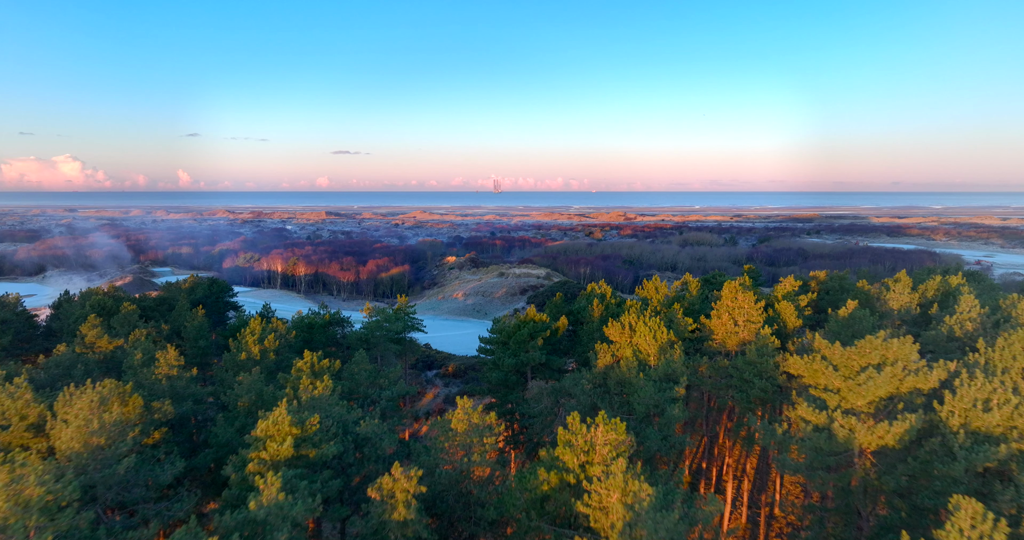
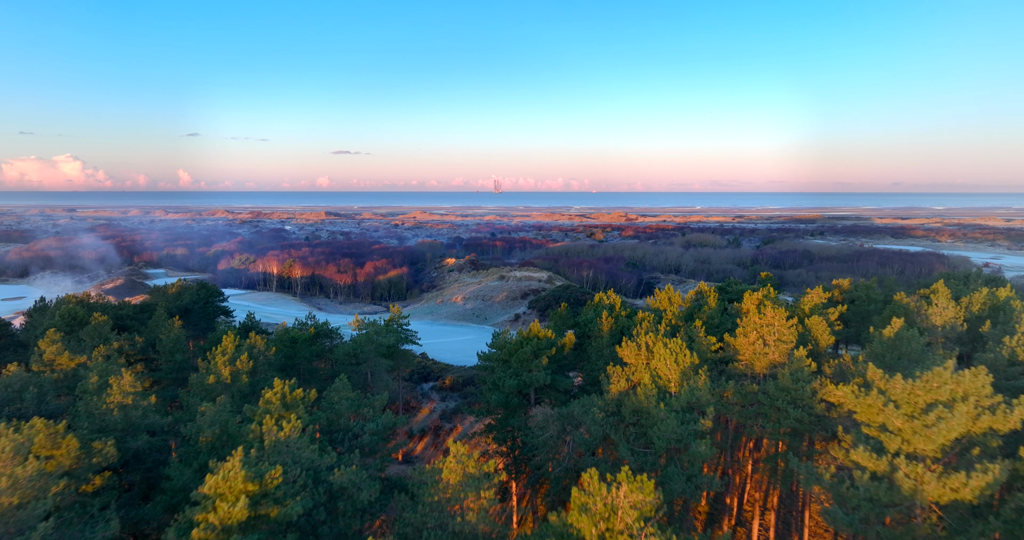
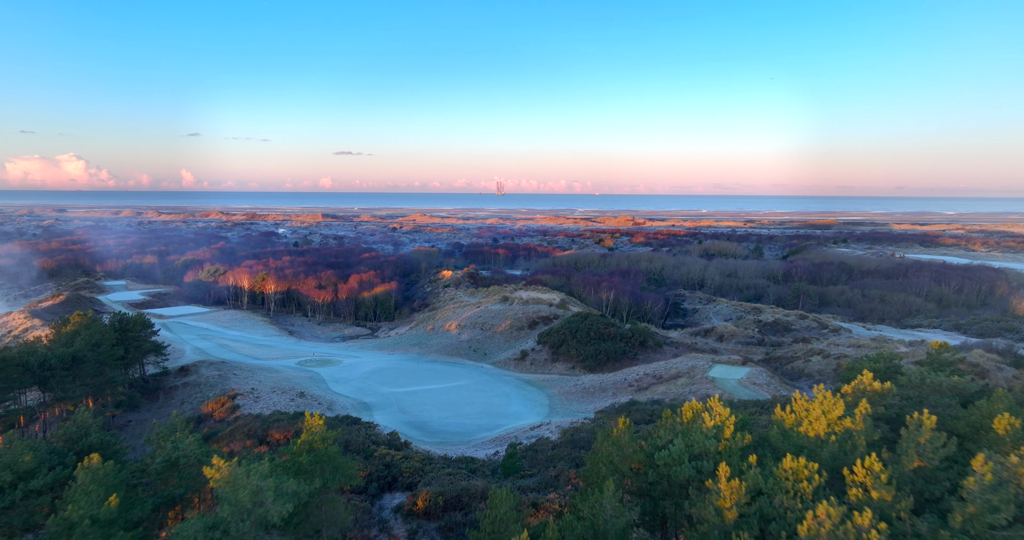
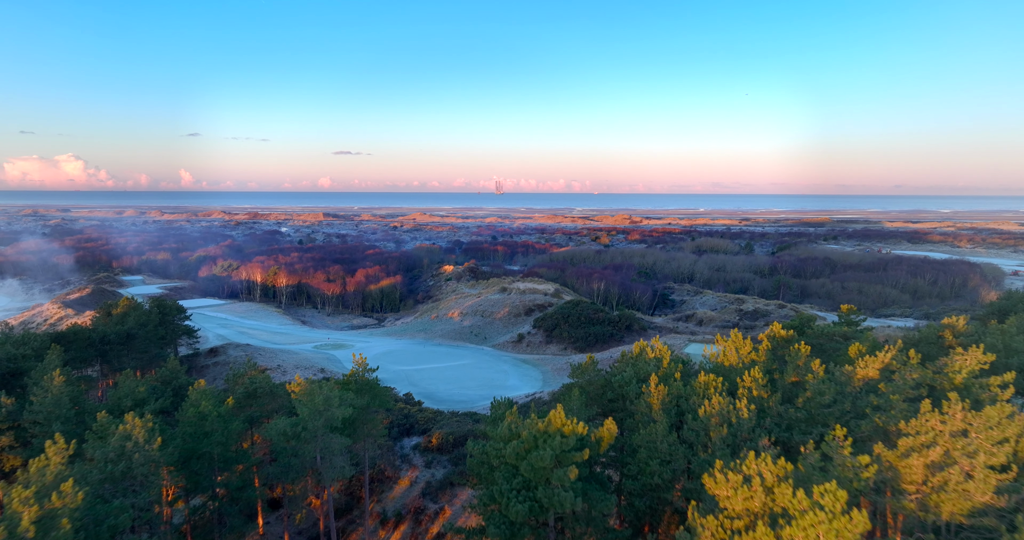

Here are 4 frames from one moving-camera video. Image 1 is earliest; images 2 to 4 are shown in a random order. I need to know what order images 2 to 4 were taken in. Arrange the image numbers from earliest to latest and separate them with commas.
2, 4, 3
